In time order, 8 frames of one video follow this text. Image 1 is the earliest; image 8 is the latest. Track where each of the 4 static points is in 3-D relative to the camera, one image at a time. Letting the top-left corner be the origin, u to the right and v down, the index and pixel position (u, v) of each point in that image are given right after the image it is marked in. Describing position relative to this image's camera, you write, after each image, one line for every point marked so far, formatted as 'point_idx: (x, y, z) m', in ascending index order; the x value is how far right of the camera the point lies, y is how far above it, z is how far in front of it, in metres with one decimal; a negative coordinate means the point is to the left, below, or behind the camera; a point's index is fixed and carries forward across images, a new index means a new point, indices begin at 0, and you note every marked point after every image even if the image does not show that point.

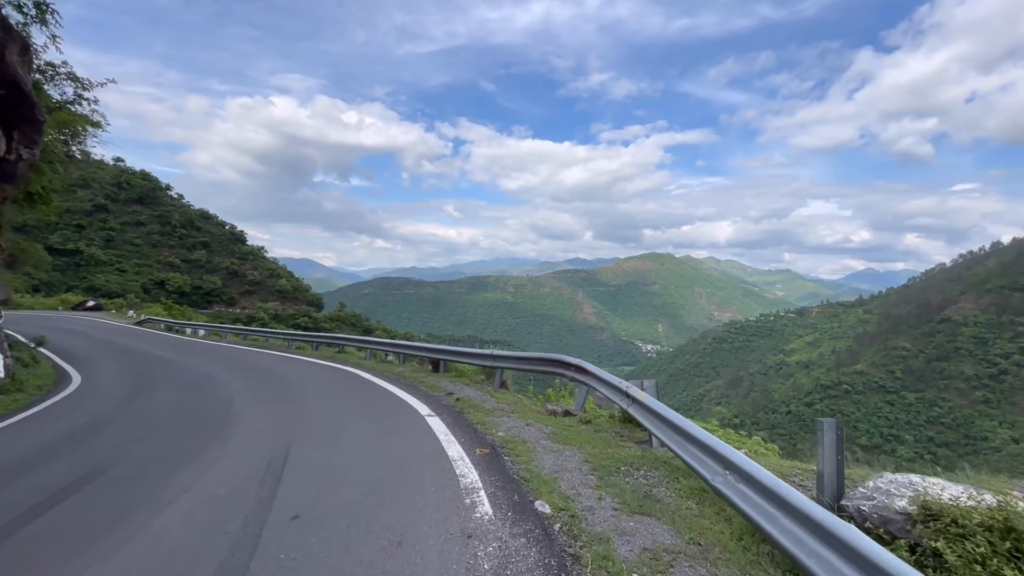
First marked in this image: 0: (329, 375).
0: (-4.8, -2.3, +12.4) m
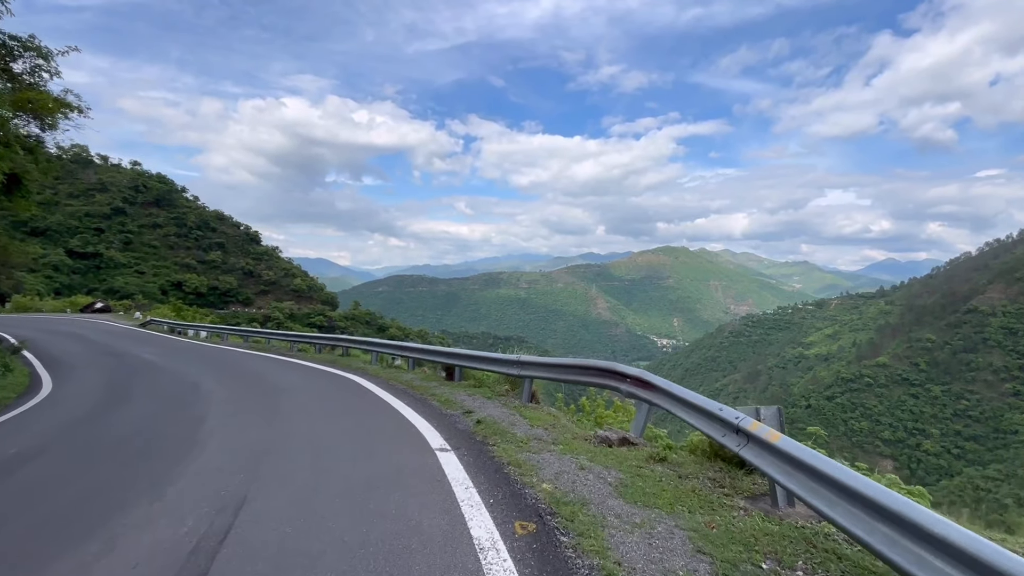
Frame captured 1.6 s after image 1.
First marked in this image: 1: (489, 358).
0: (-4.2, -2.2, +10.7) m
1: (-0.4, -1.3, +8.5) m
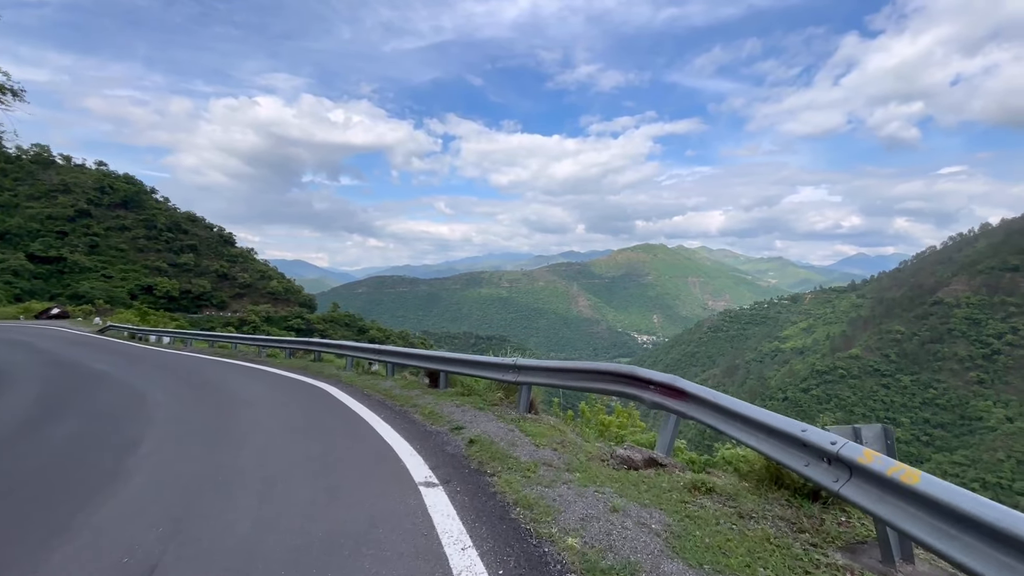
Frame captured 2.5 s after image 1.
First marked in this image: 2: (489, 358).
0: (-4.4, -2.1, +9.4) m
1: (-0.5, -1.2, +7.4) m
2: (-0.3, -1.1, +7.2) m
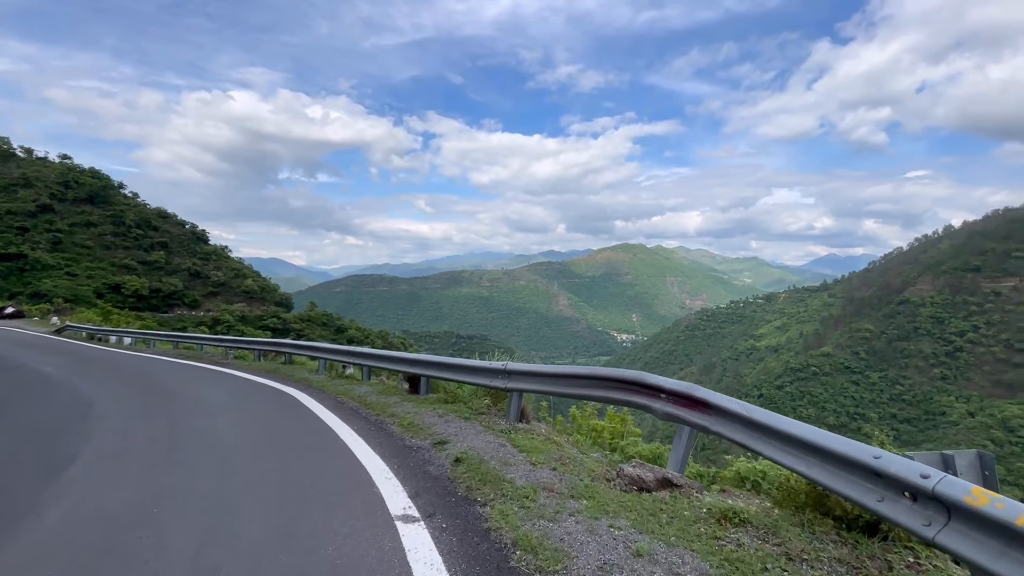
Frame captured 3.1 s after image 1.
0: (-4.6, -2.1, +8.6) m
1: (-0.6, -1.1, +6.7) m
2: (-0.5, -1.0, +6.5) m
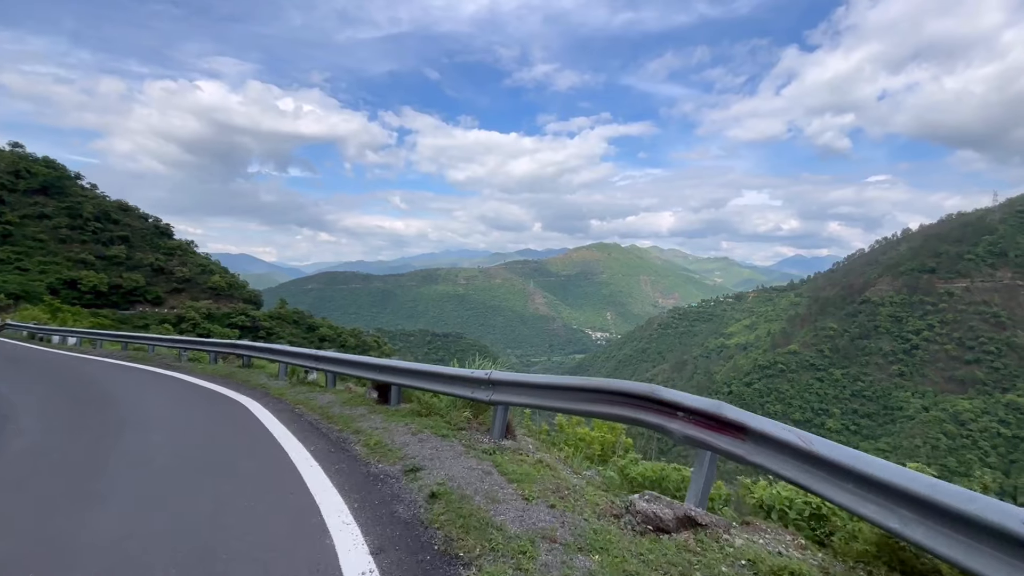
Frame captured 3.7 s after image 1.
0: (-4.9, -2.0, +7.5) m
1: (-0.8, -1.1, +5.8) m
2: (-0.6, -1.0, +5.7) m
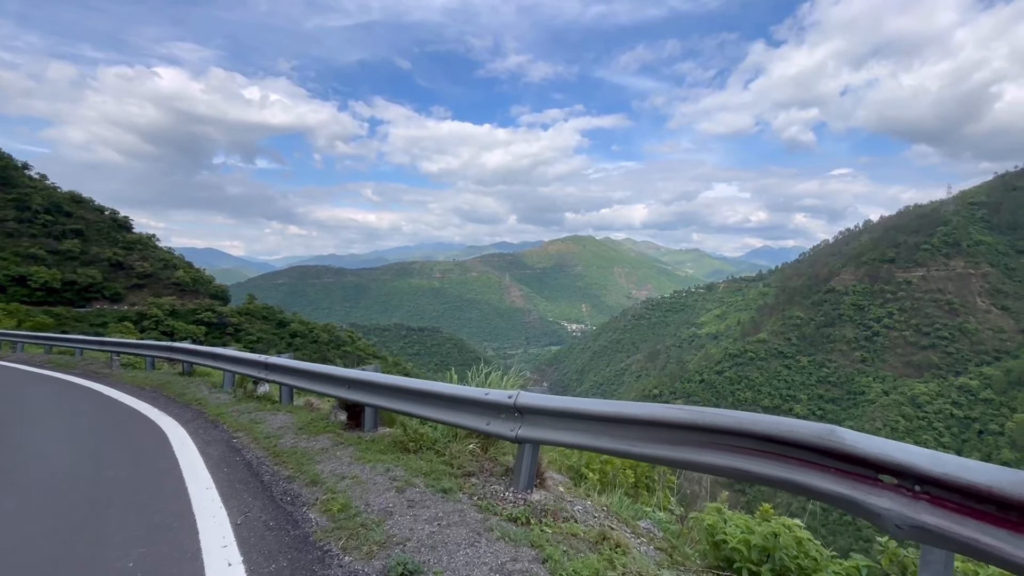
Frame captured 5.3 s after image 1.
0: (-4.8, -1.9, +5.5) m
1: (-0.6, -0.9, +4.0) m
2: (-0.4, -0.8, +3.9) m
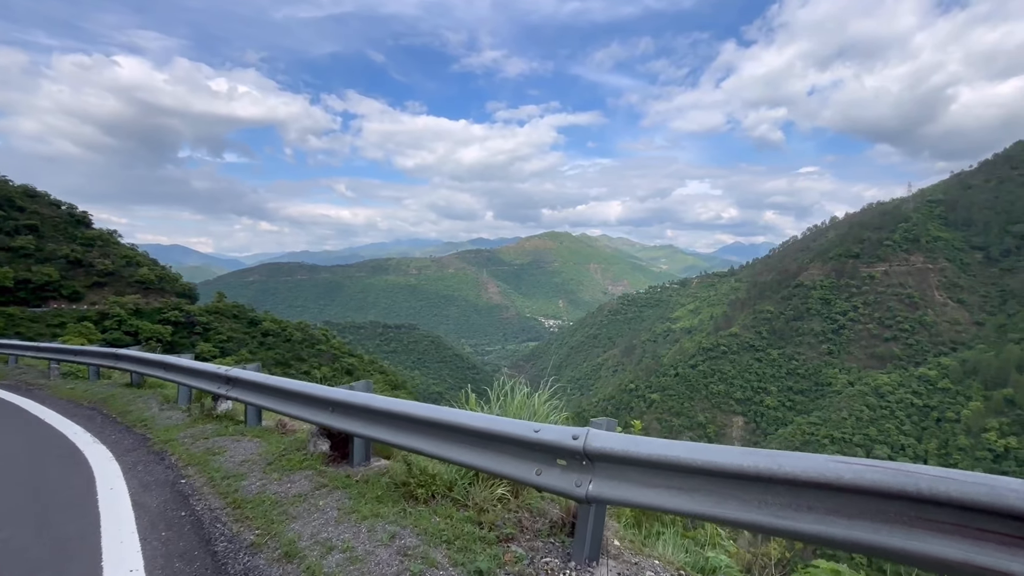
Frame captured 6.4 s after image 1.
0: (-4.5, -1.8, +4.2) m
1: (-0.3, -0.9, +3.0) m
2: (-0.1, -0.8, +2.8) m
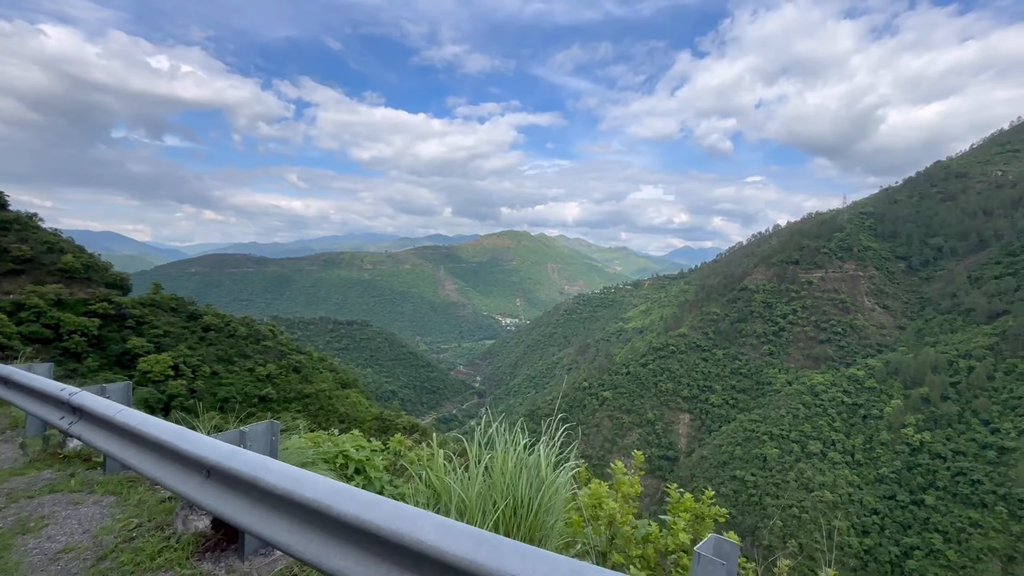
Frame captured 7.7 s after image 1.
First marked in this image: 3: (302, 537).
0: (-4.6, -1.7, +2.4) m
1: (-0.2, -0.8, +1.5) m
2: (0.0, -0.7, +1.4) m
3: (-0.9, -1.0, +2.0) m
